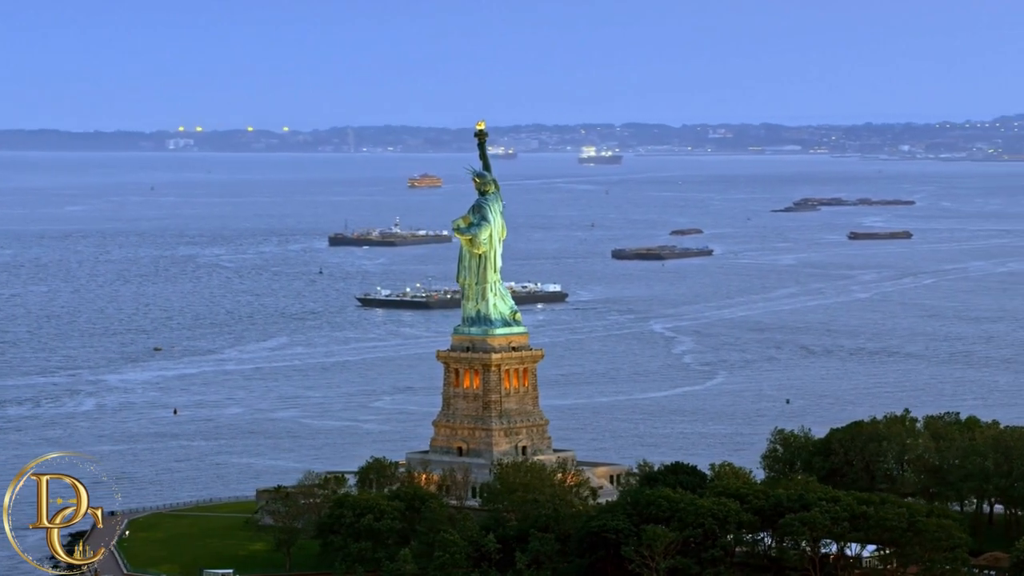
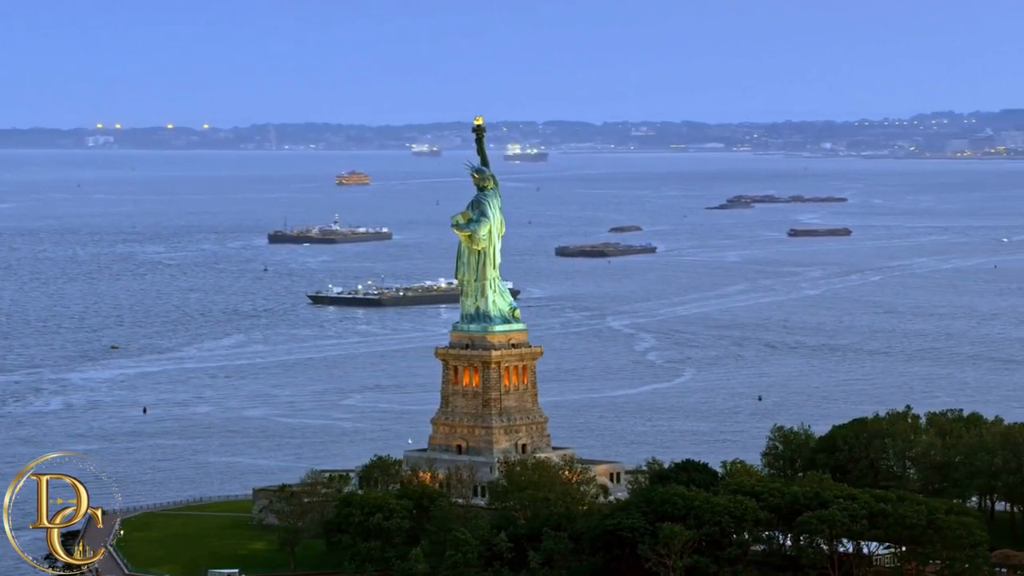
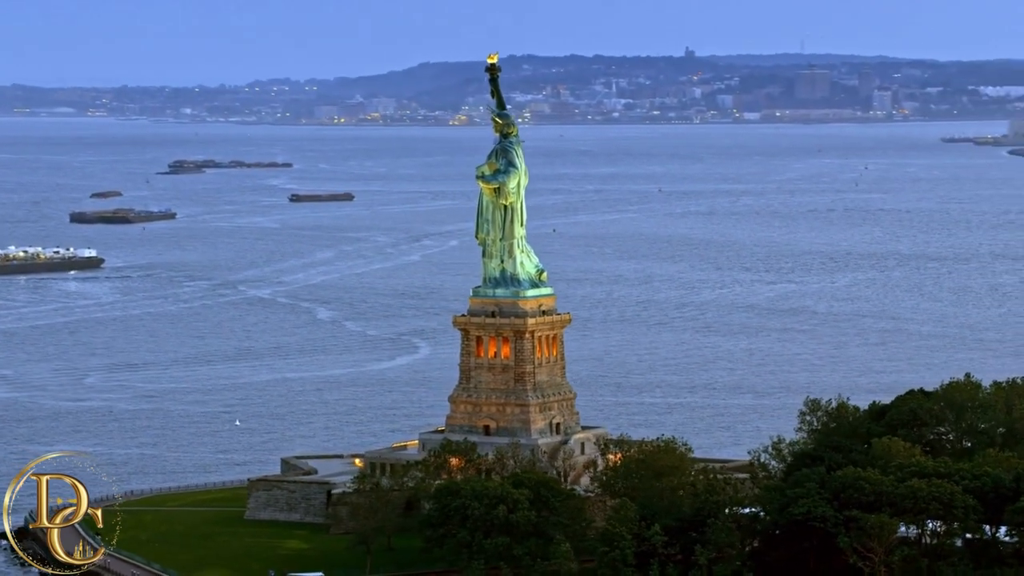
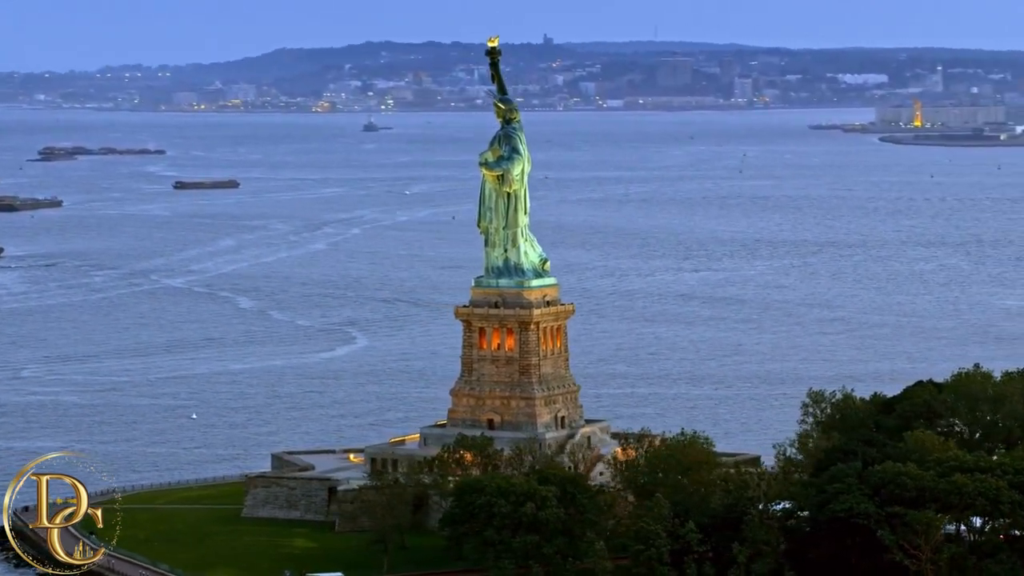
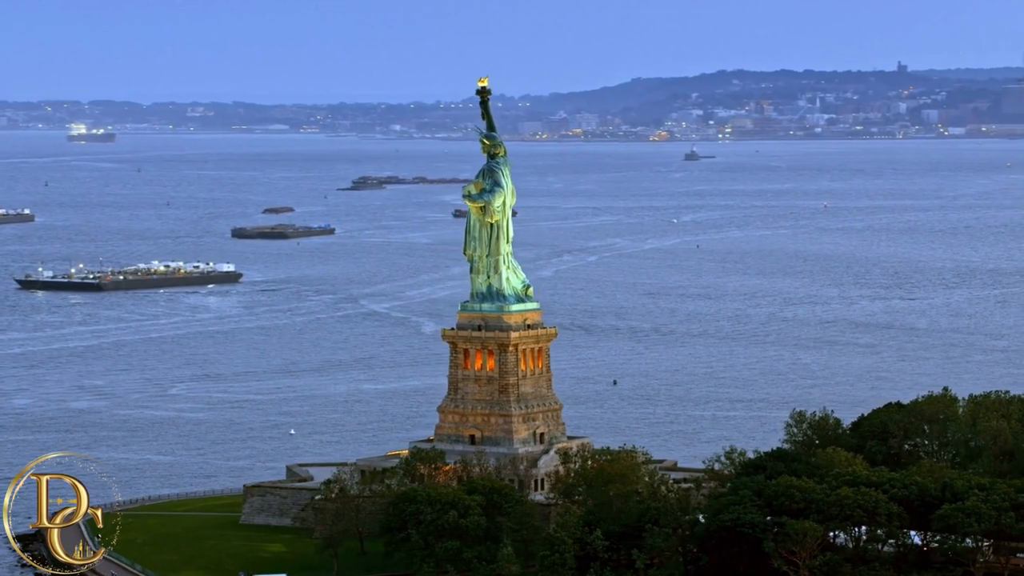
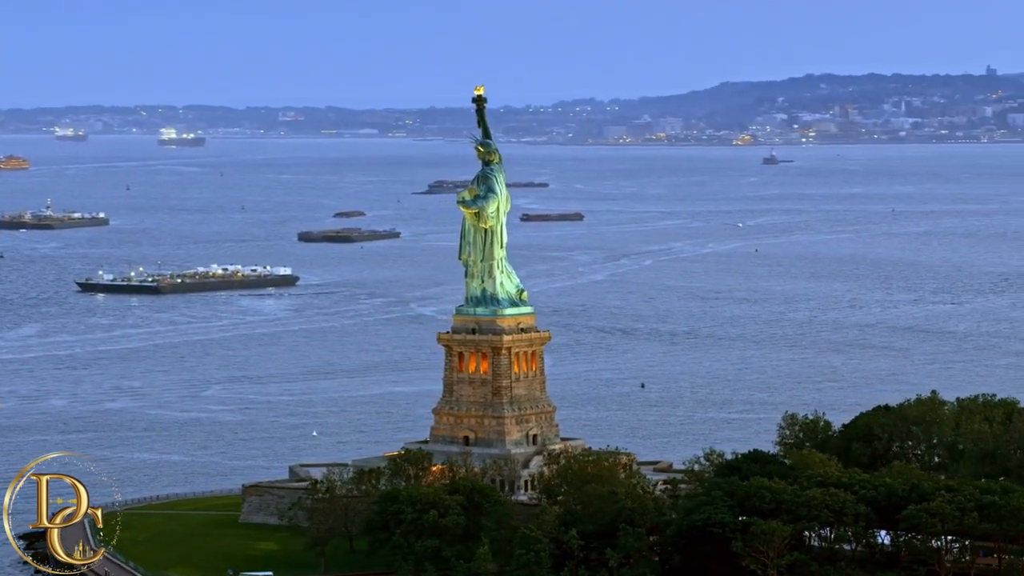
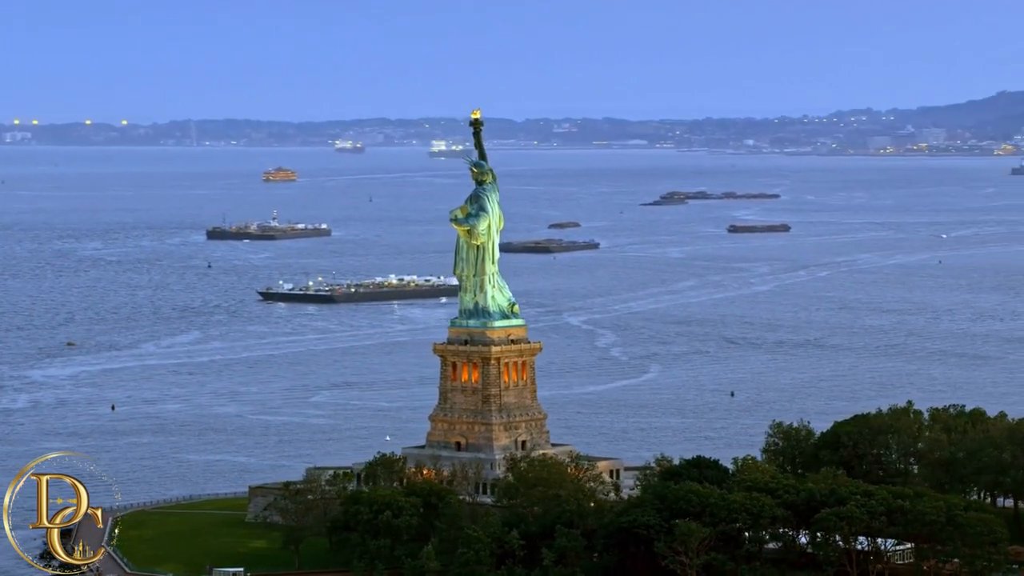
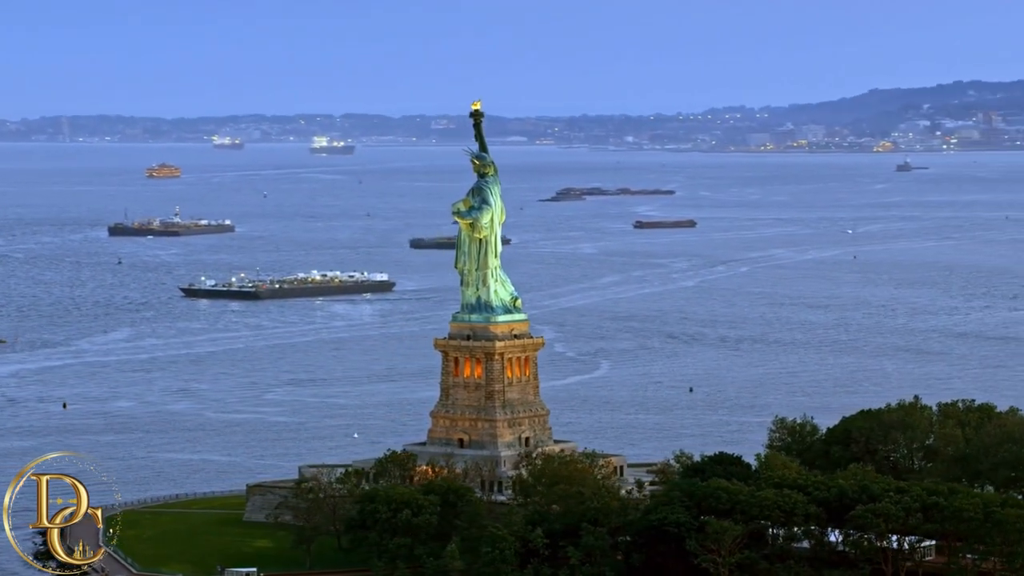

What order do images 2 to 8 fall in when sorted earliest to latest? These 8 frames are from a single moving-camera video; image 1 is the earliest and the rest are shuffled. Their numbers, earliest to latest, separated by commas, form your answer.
2, 7, 8, 6, 5, 3, 4
